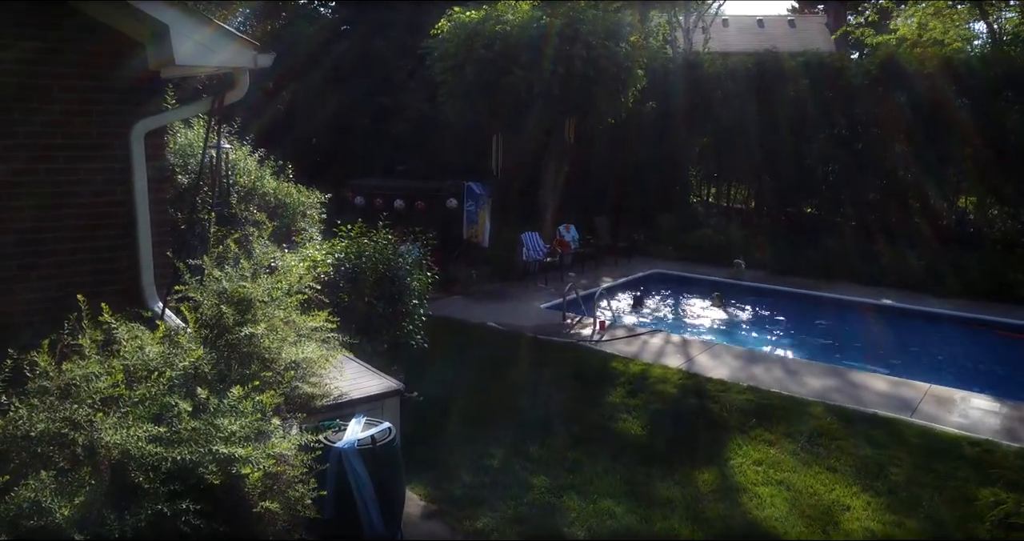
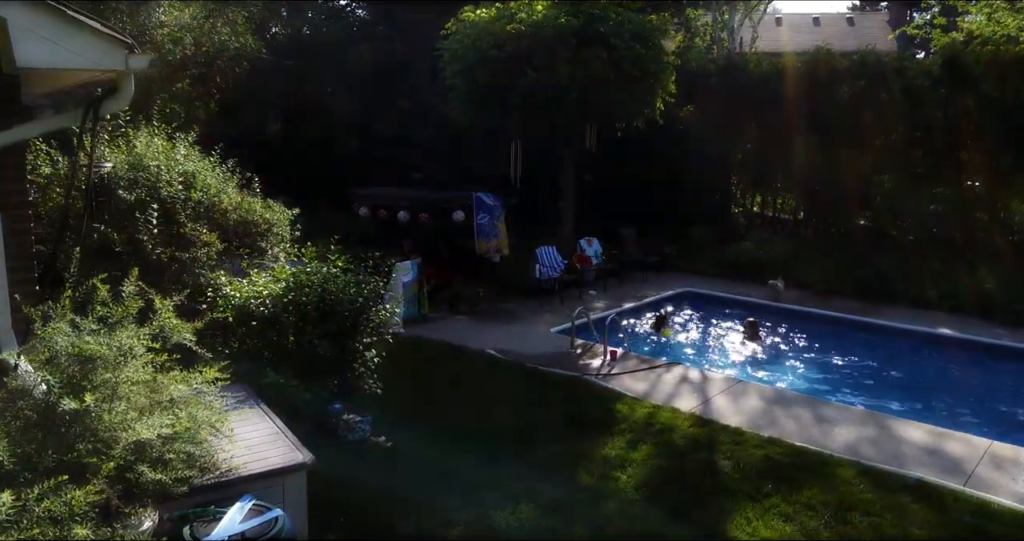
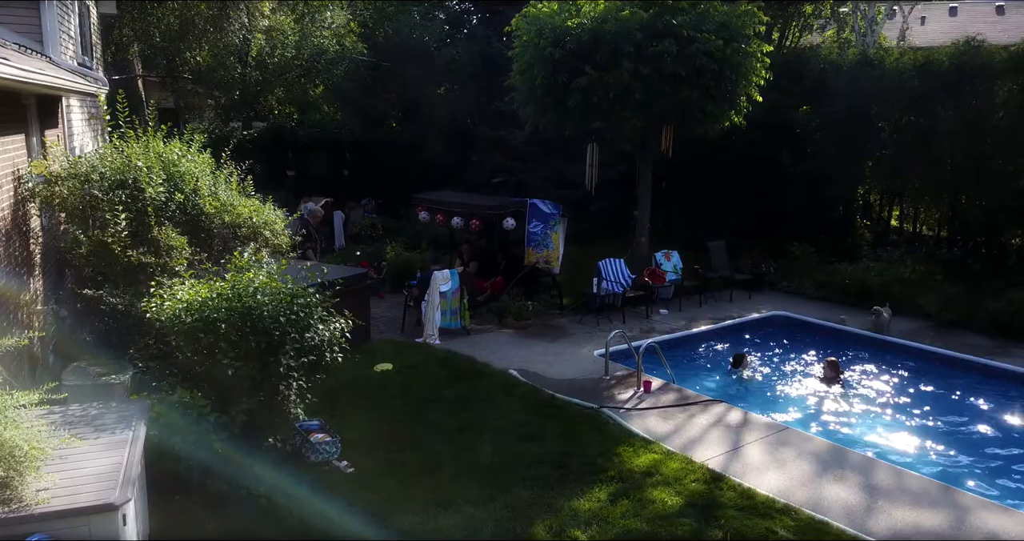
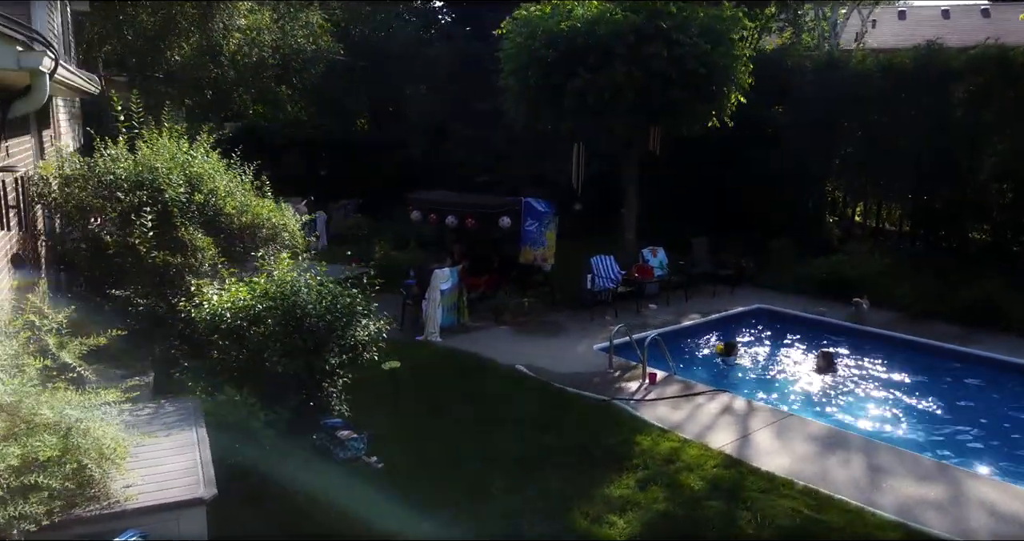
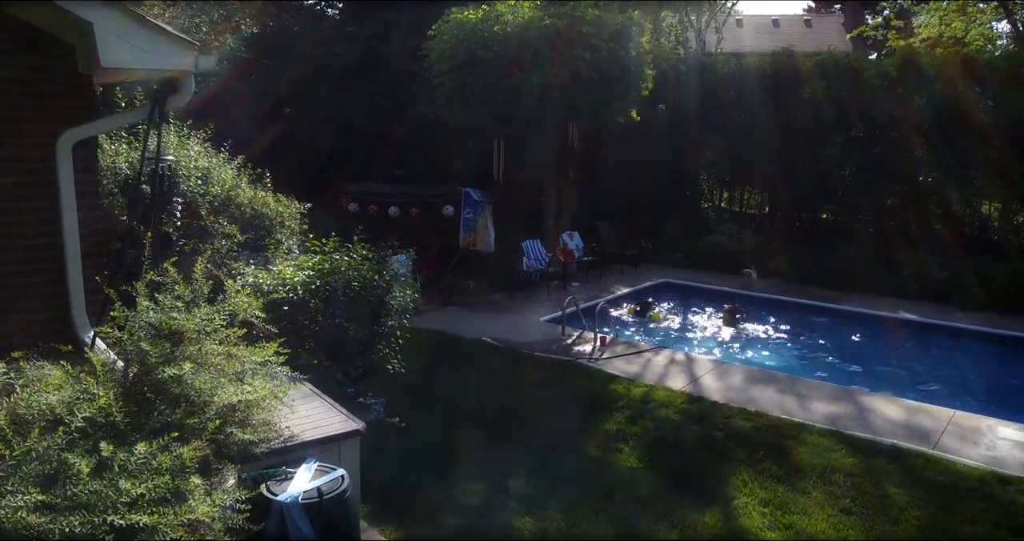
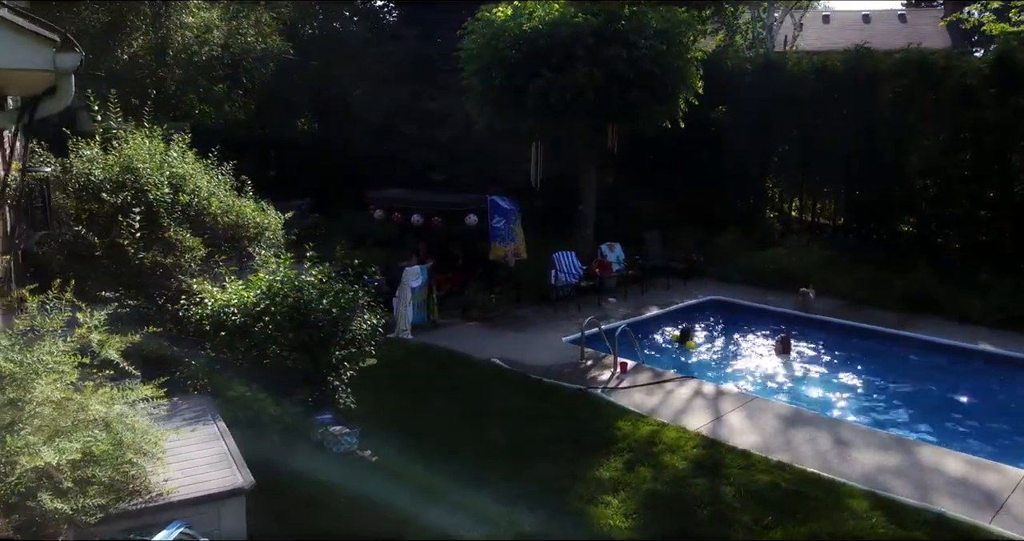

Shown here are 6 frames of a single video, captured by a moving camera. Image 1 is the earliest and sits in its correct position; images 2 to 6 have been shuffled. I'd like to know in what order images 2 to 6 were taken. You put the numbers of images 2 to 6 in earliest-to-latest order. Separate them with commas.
5, 2, 6, 4, 3
